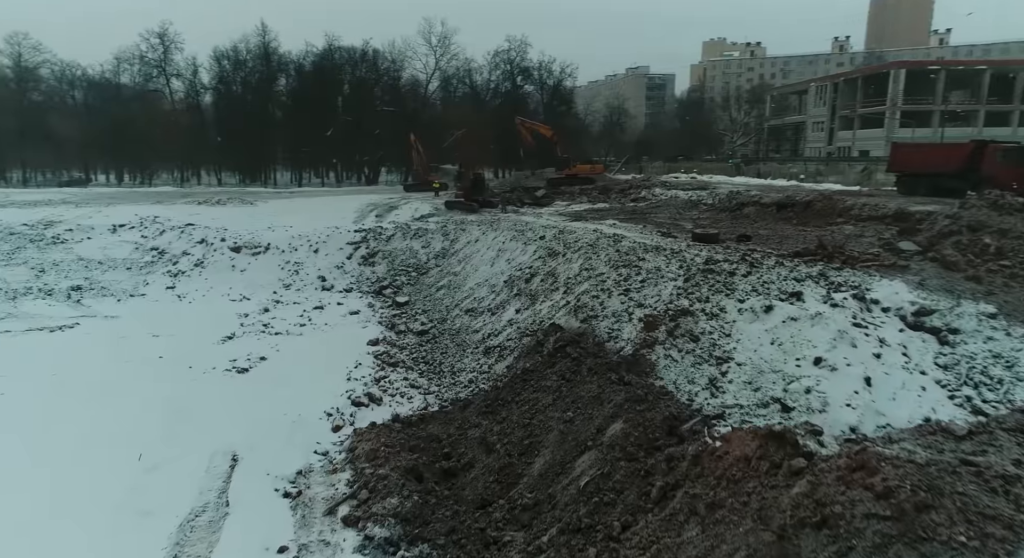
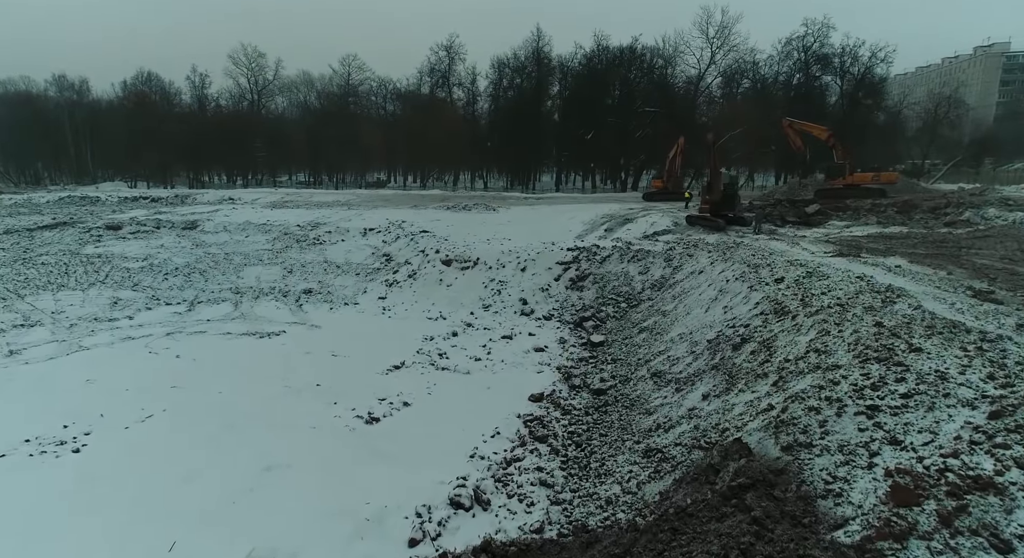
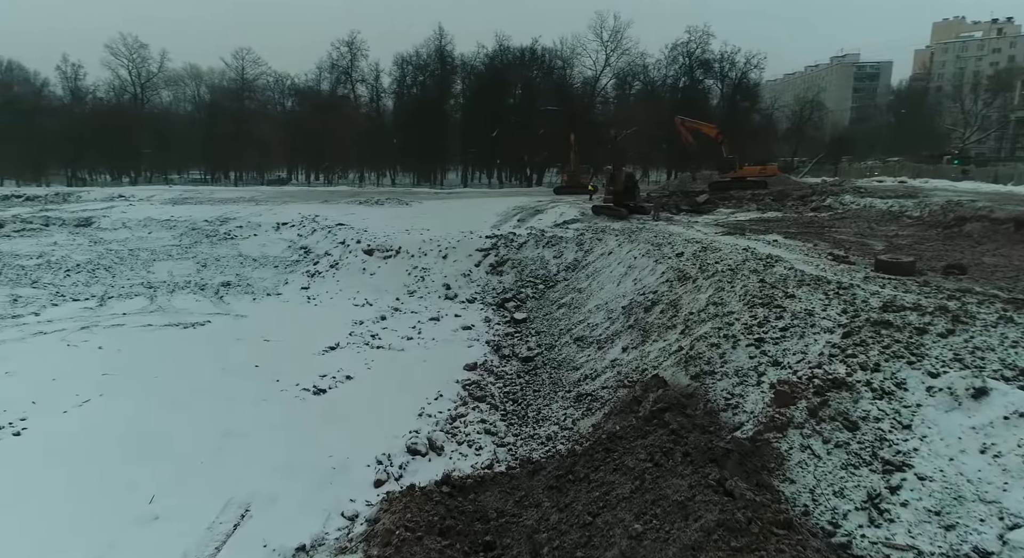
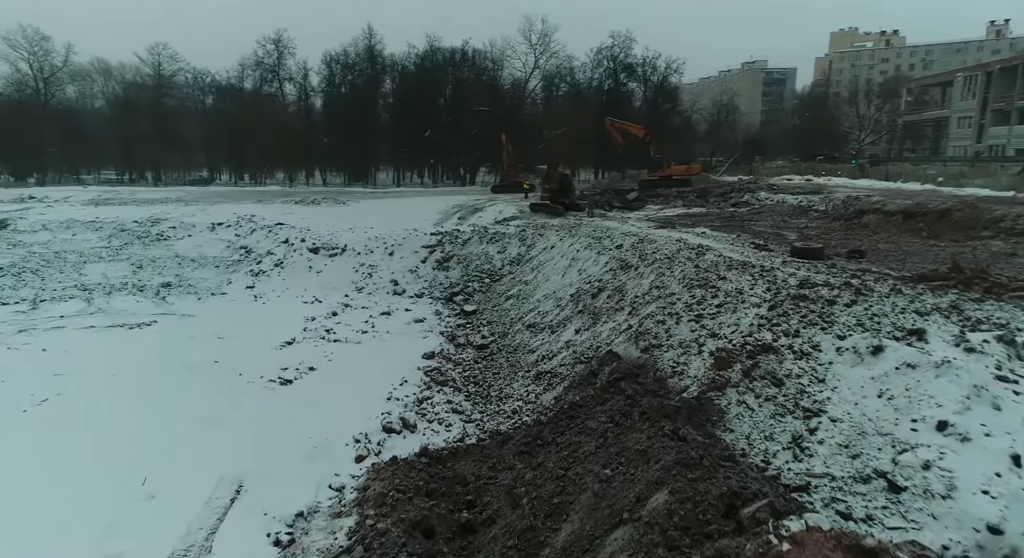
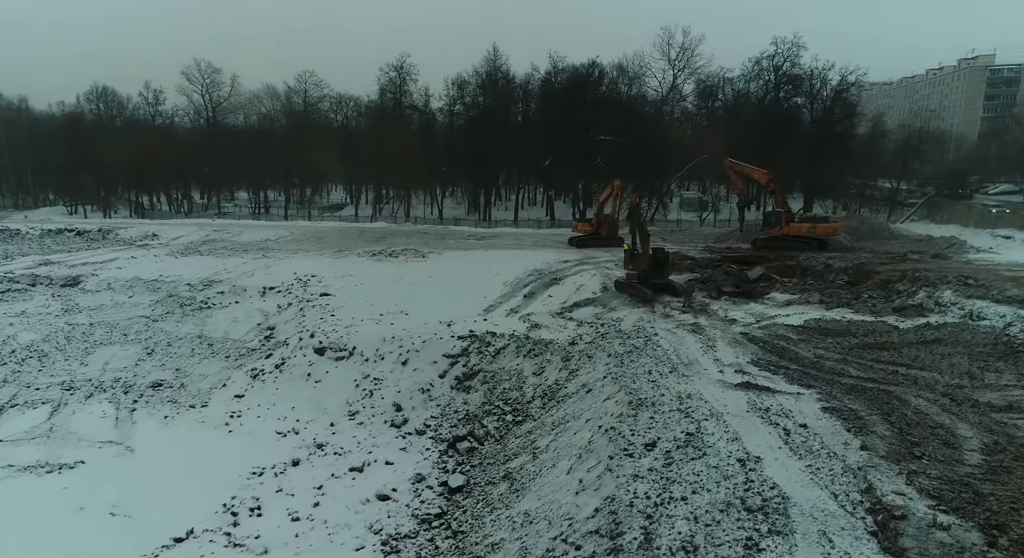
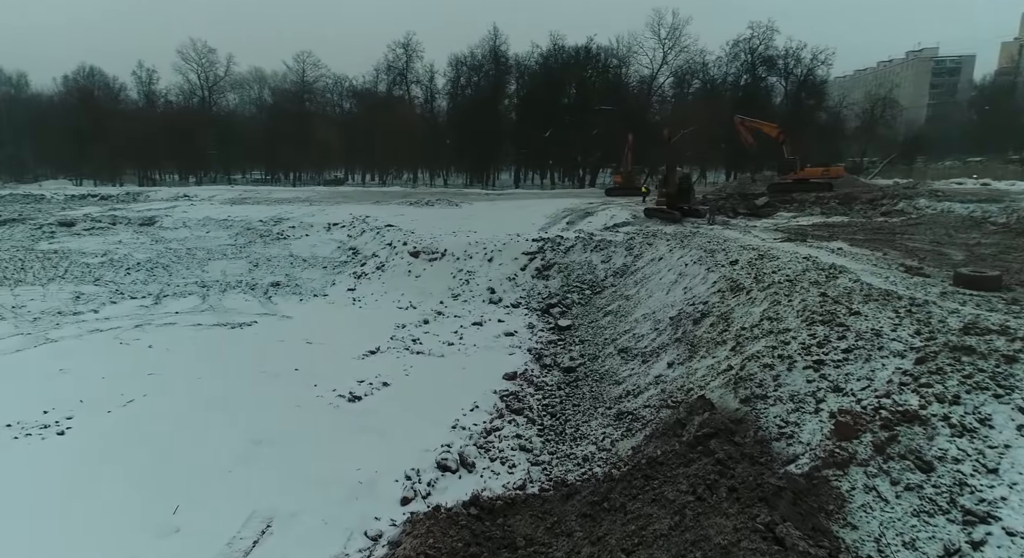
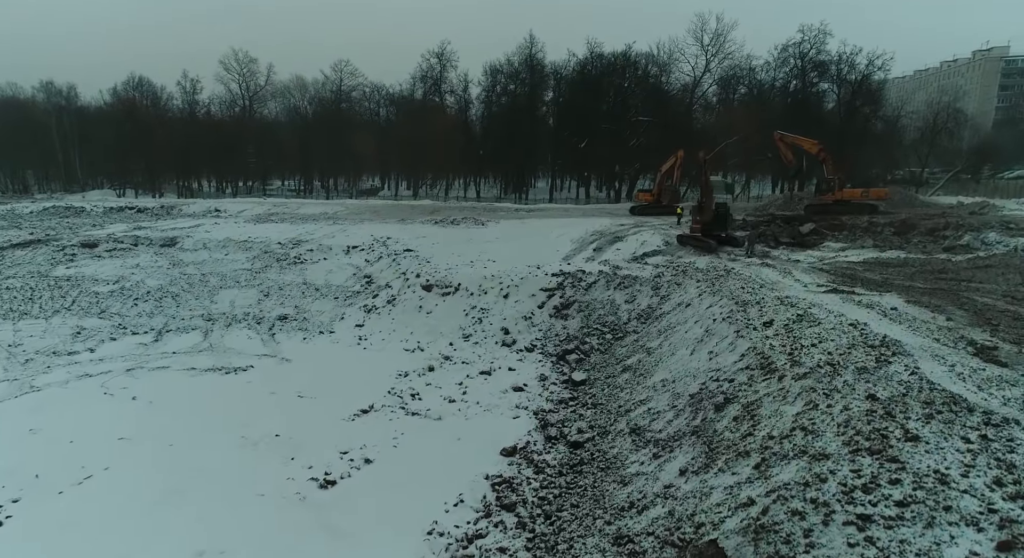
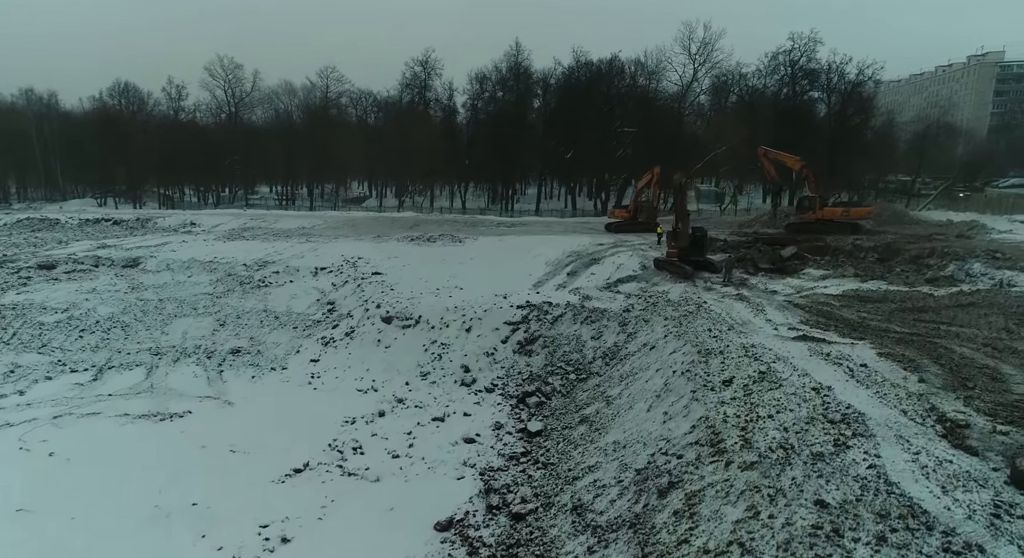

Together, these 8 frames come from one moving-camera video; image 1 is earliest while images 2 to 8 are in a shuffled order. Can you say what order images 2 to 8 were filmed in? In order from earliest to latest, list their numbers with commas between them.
4, 3, 6, 2, 7, 8, 5
